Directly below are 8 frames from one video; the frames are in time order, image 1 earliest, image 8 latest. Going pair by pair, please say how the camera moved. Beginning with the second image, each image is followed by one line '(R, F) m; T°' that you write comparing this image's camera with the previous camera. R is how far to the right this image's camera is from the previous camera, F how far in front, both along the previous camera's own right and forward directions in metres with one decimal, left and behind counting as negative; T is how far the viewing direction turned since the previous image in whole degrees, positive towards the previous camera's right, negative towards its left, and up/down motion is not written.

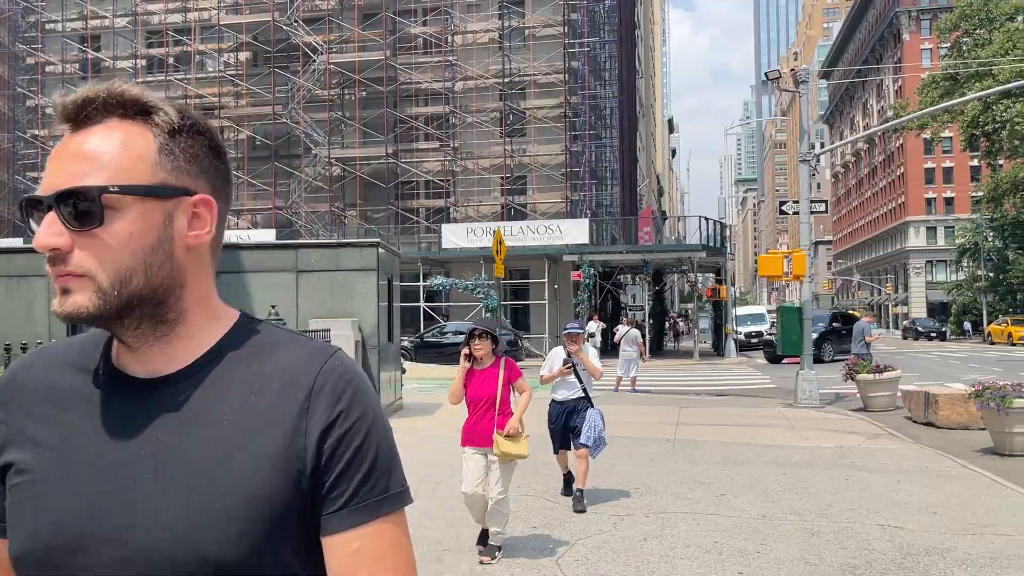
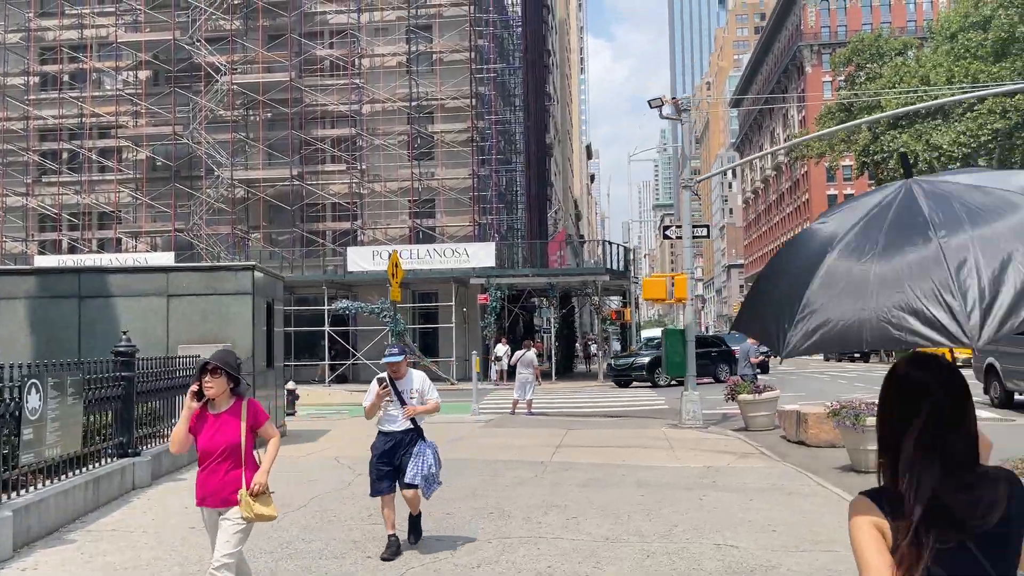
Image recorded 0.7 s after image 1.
(+0.7, 0.0) m; +5°
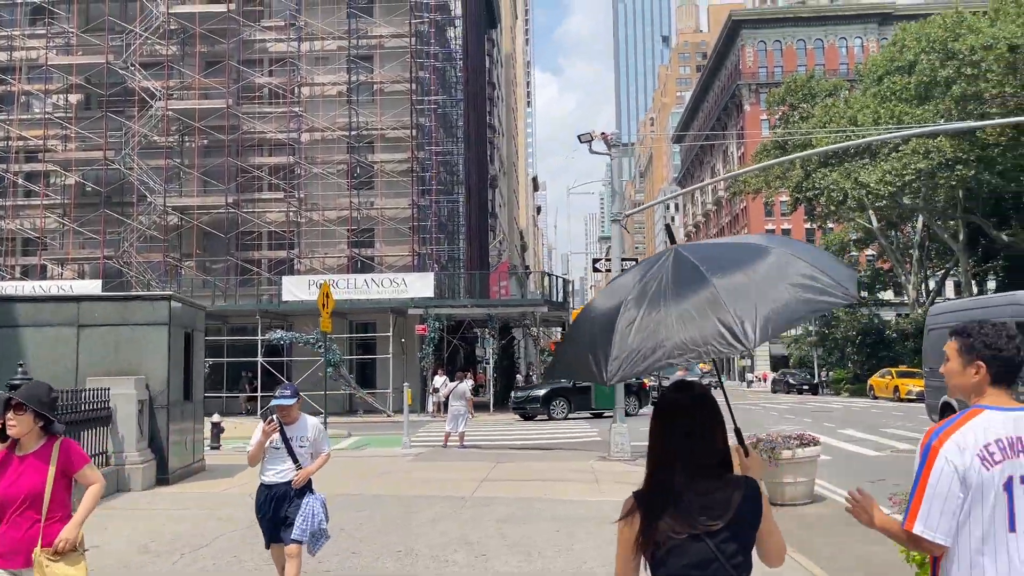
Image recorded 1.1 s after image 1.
(+0.3, +0.1) m; +4°
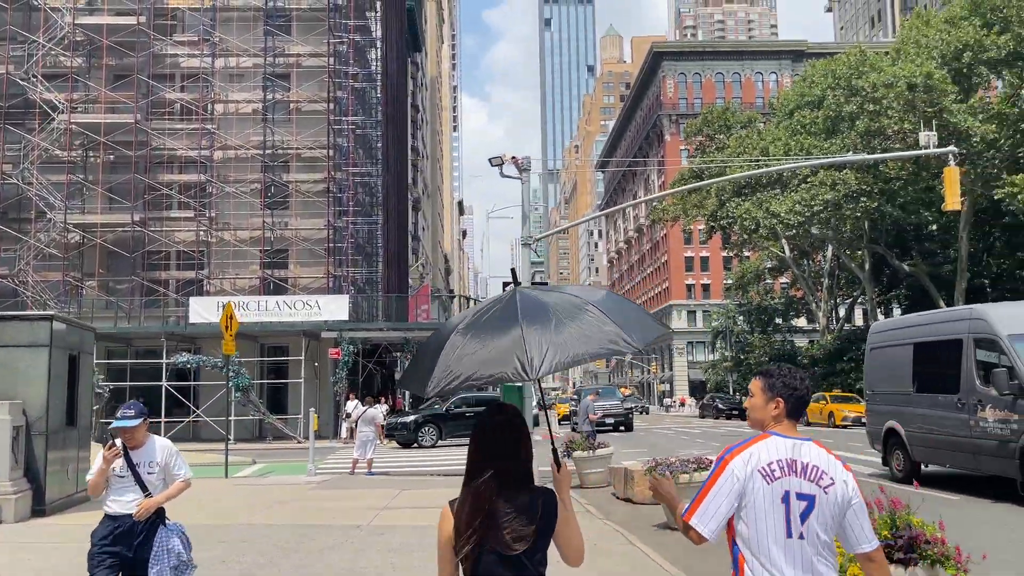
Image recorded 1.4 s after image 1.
(+0.4, +0.2) m; +5°
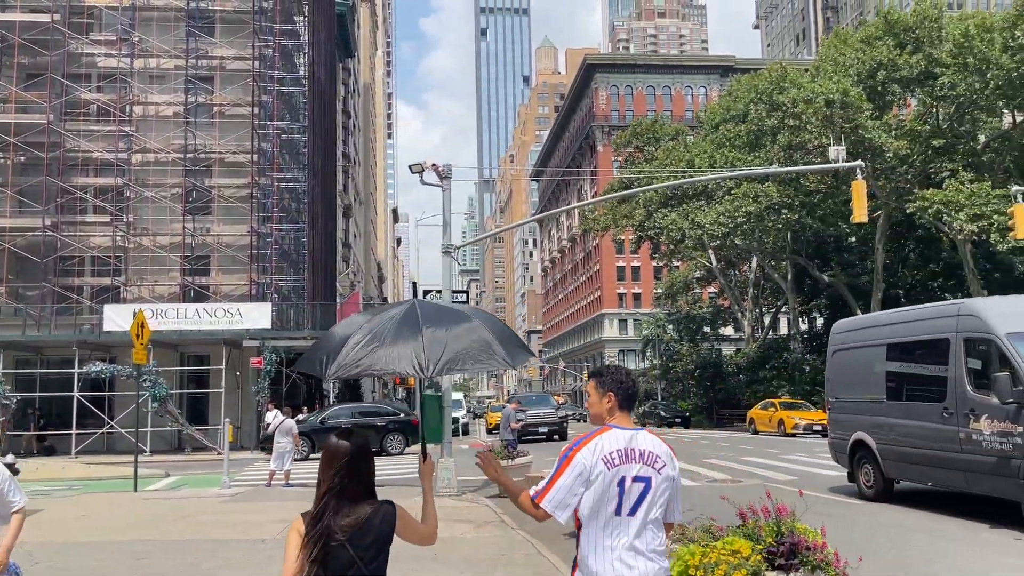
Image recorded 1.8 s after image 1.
(+0.3, +0.1) m; +4°
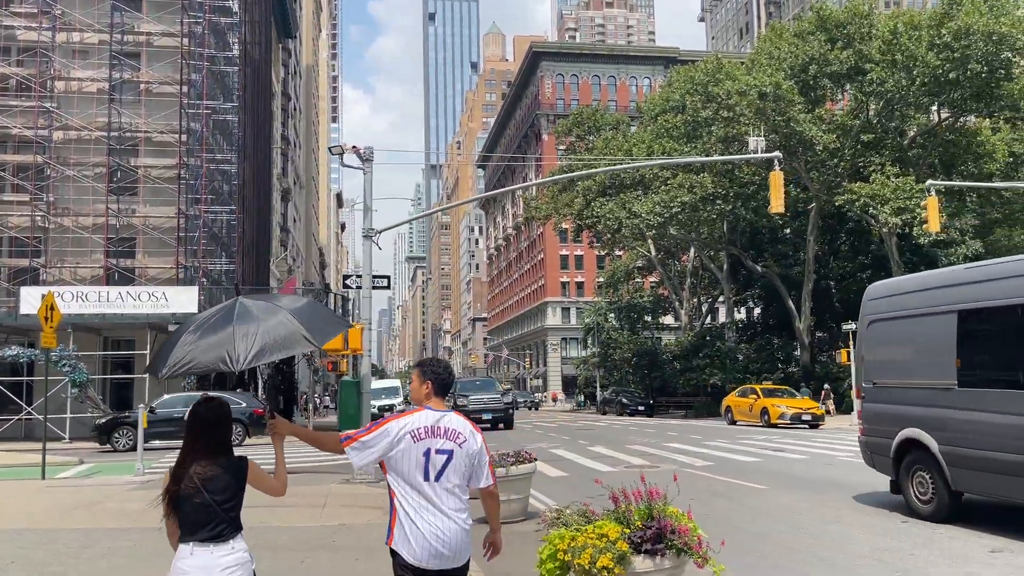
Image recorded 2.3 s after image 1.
(+0.5, +0.1) m; +3°
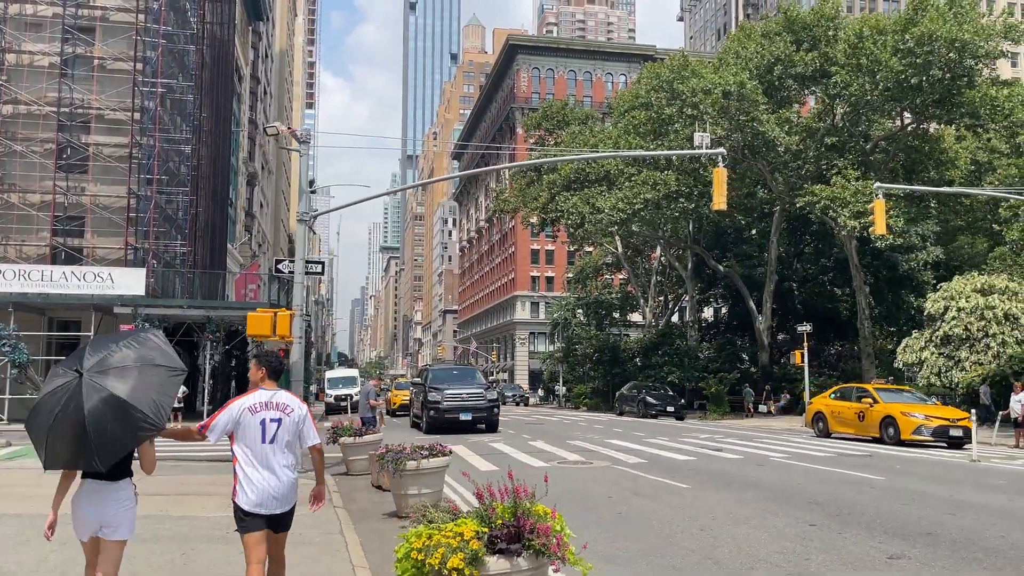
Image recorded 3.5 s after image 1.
(+0.8, +0.3) m; +2°
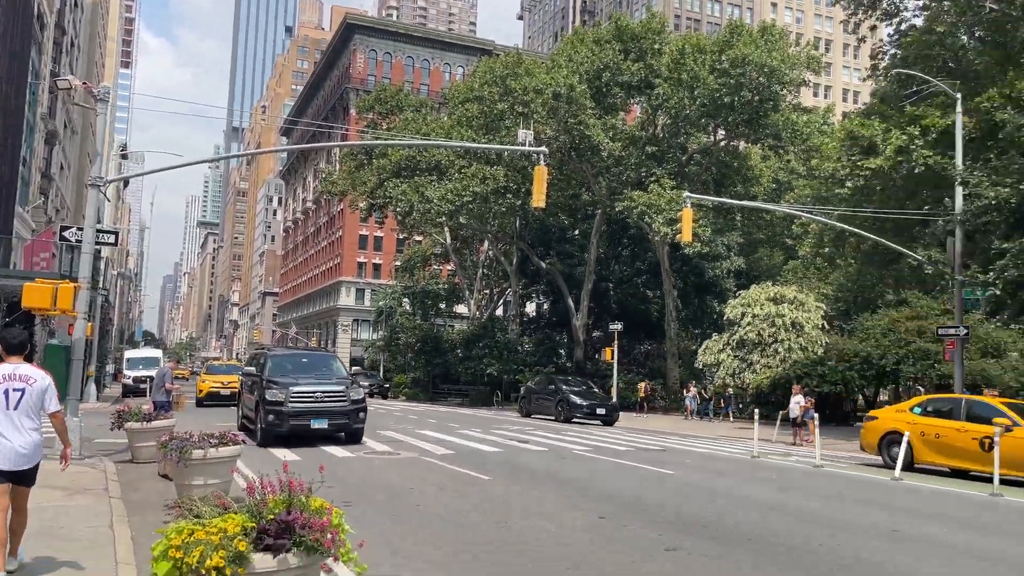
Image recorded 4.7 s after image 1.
(+0.3, +0.2) m; +12°
